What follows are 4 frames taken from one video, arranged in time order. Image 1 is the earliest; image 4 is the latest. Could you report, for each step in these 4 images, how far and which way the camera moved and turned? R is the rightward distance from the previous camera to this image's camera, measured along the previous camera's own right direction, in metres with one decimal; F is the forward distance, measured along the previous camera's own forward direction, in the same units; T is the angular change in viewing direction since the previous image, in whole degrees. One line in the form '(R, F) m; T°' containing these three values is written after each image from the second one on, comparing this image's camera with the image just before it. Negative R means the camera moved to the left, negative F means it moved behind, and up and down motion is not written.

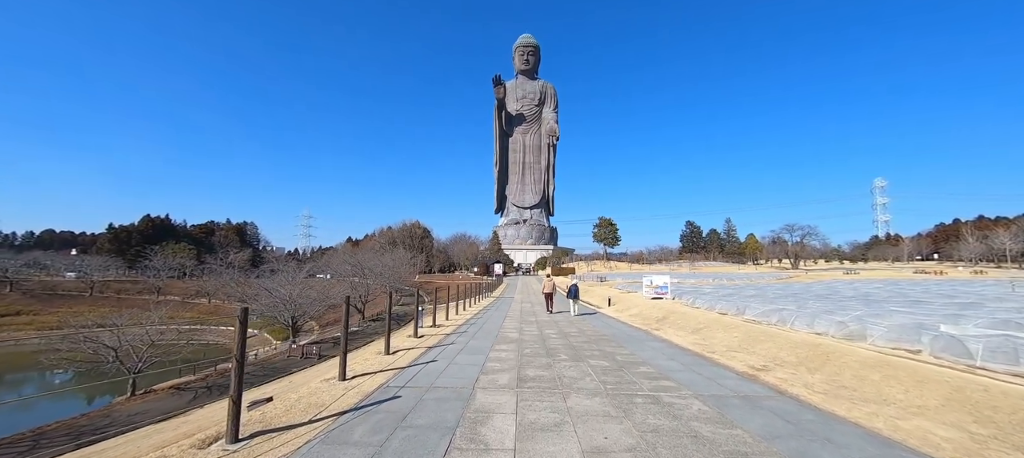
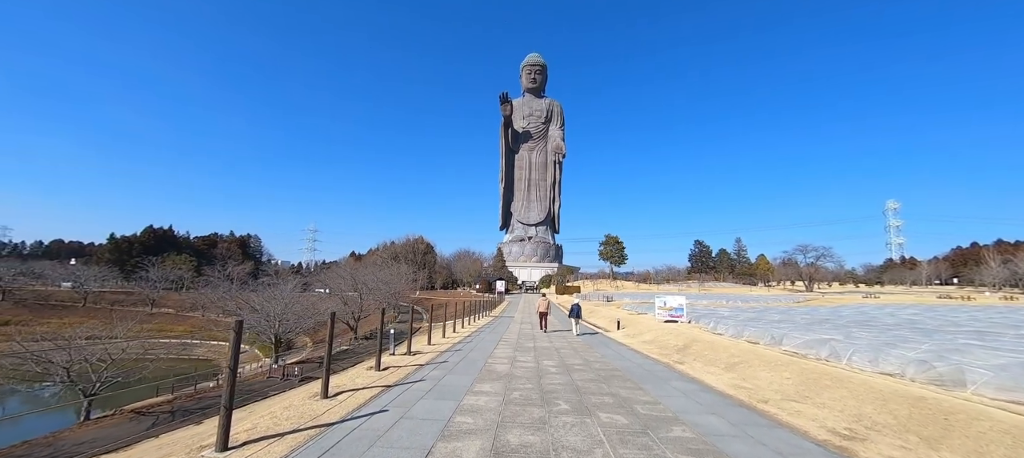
(+0.3, +1.7) m; -1°
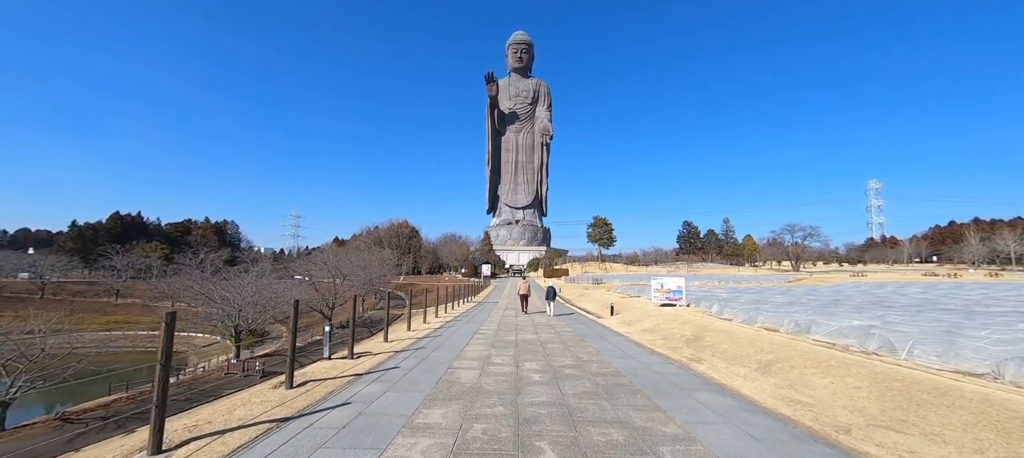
(+0.3, +1.9) m; +2°
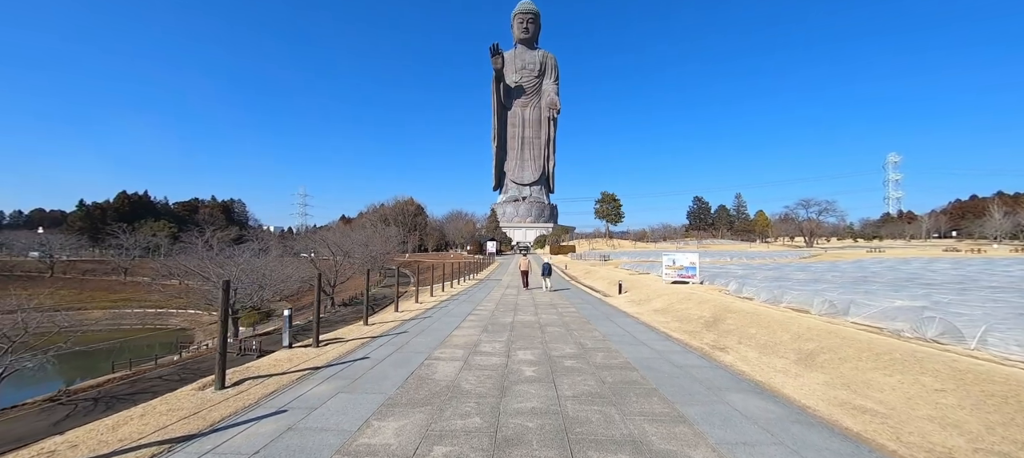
(+0.2, +1.1) m; -1°
